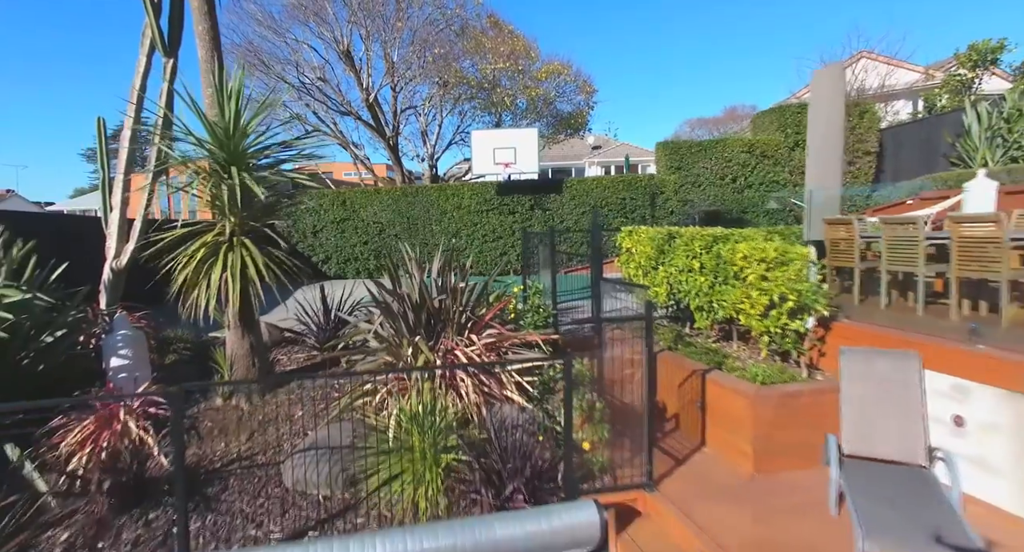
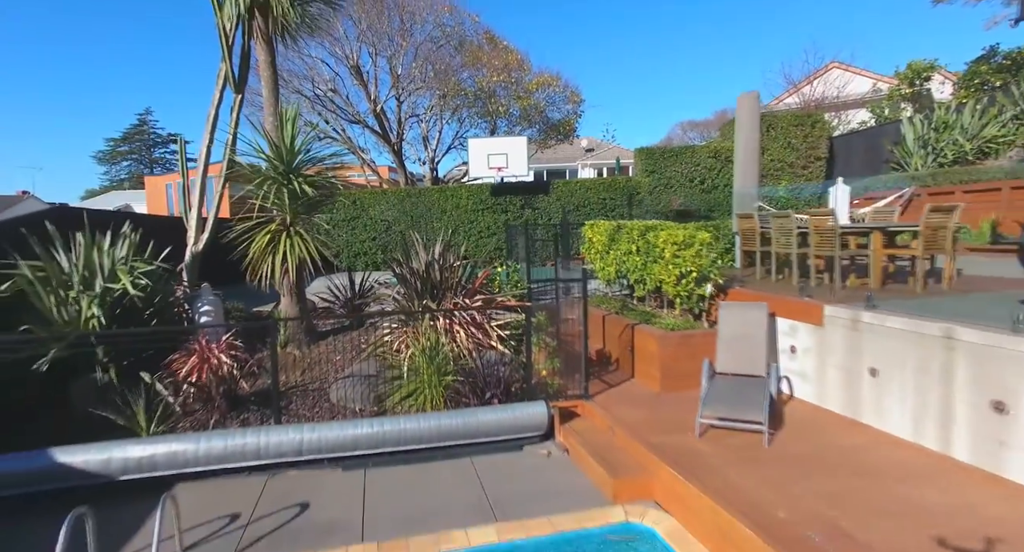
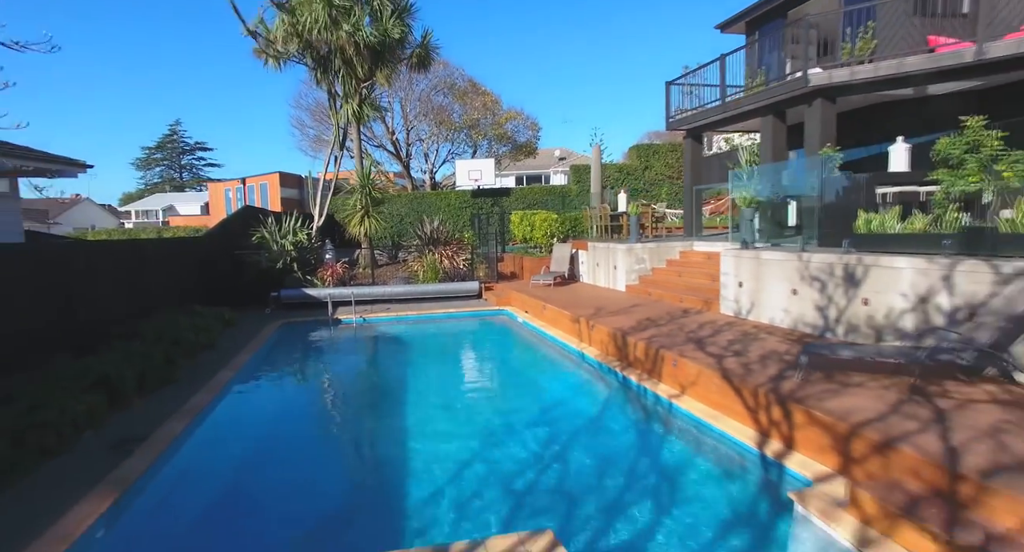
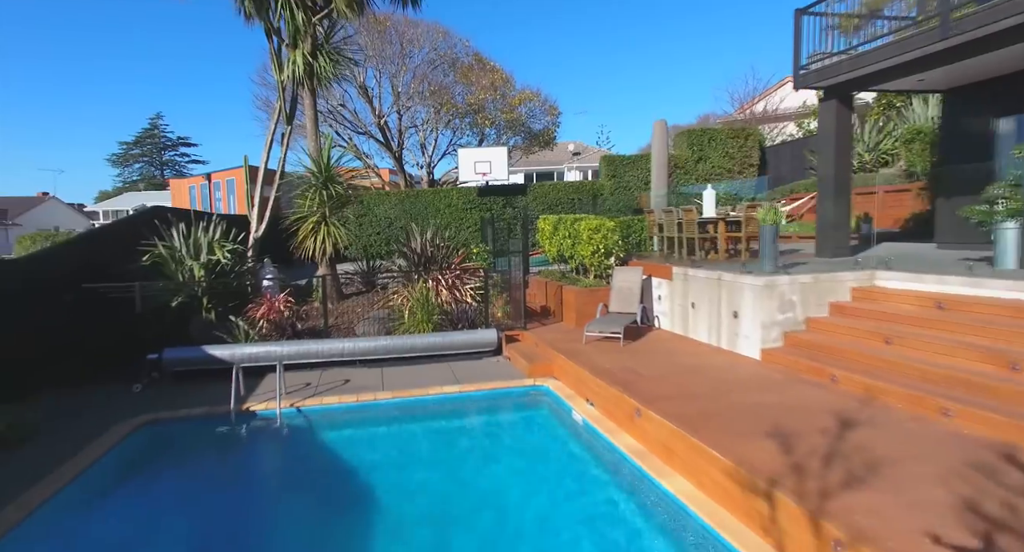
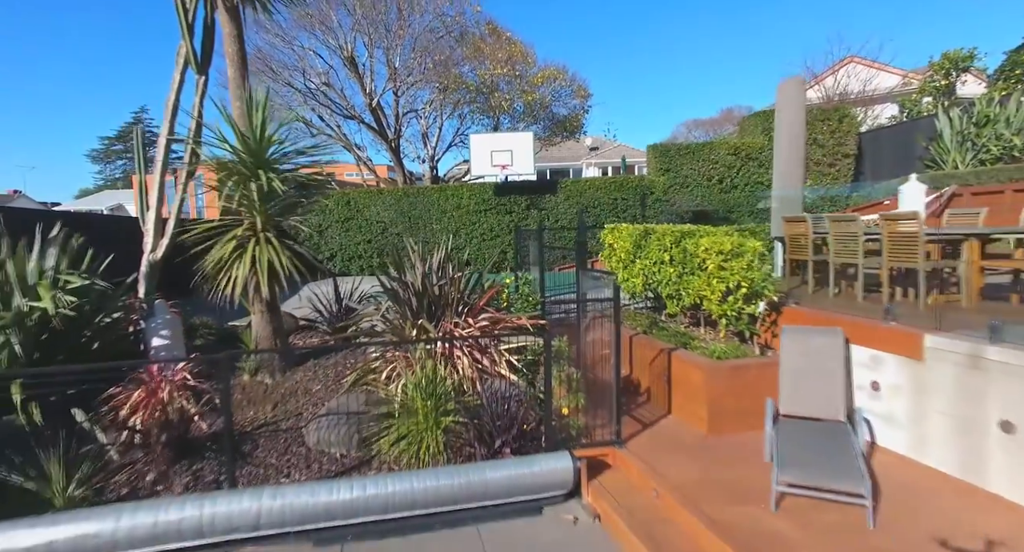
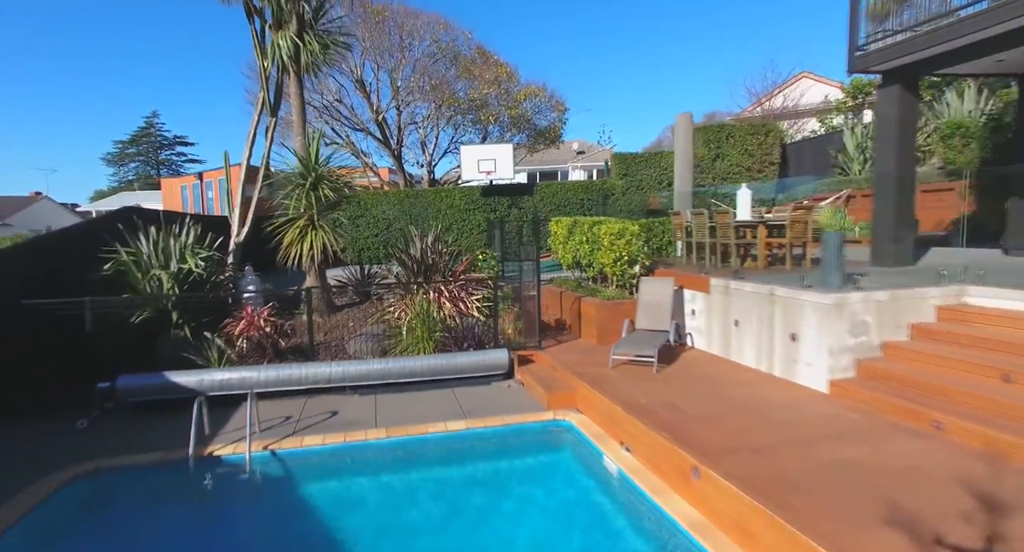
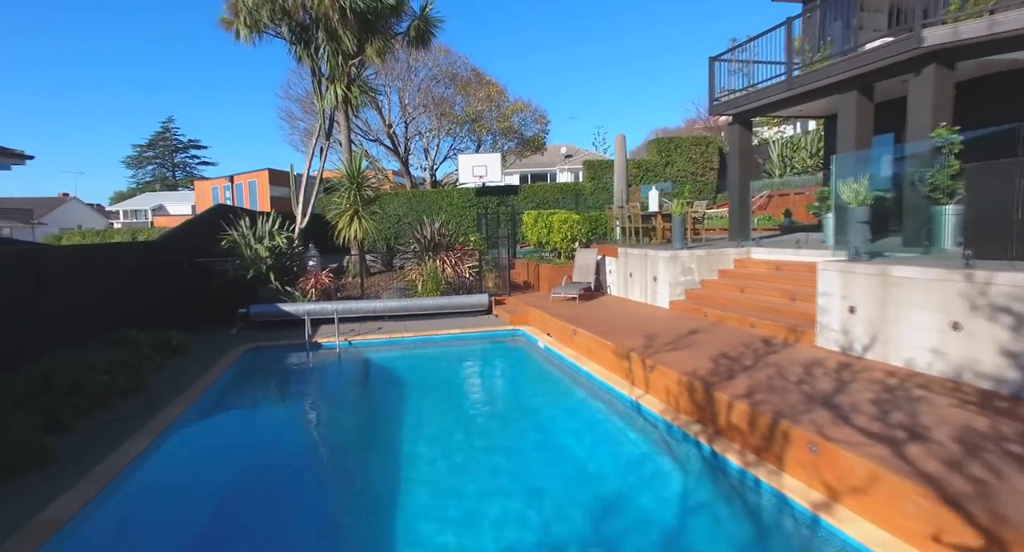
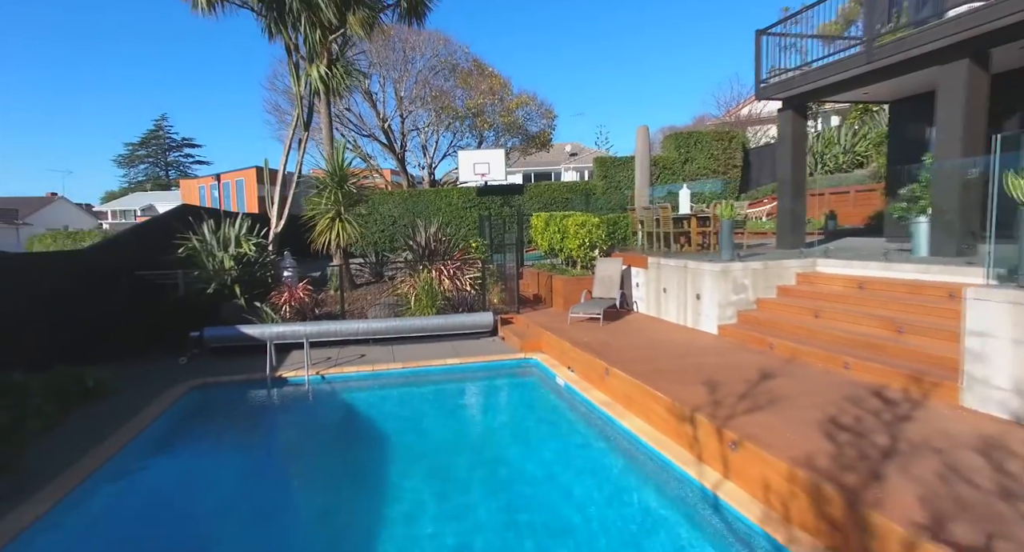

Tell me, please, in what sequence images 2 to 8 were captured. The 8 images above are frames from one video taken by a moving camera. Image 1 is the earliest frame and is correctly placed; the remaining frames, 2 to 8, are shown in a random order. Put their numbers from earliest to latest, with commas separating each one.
5, 2, 6, 4, 8, 7, 3
